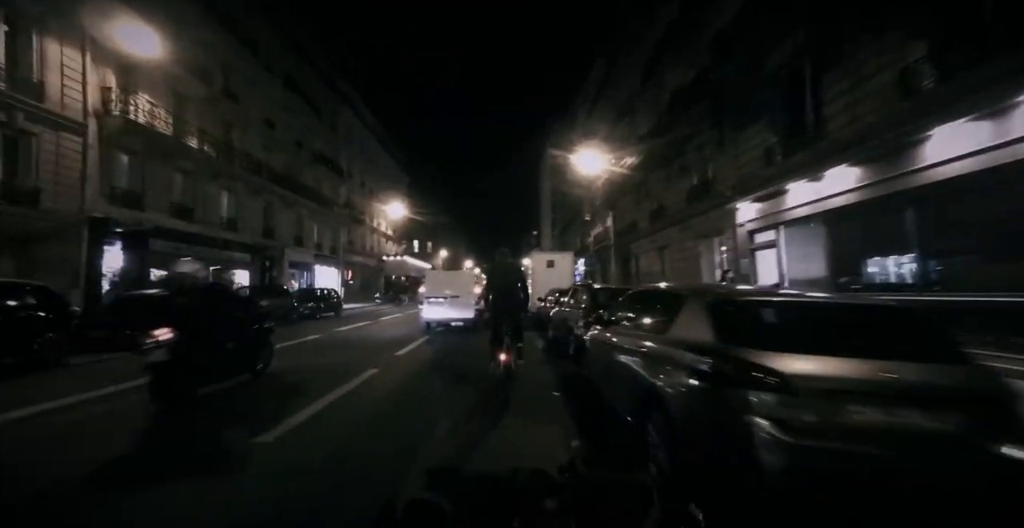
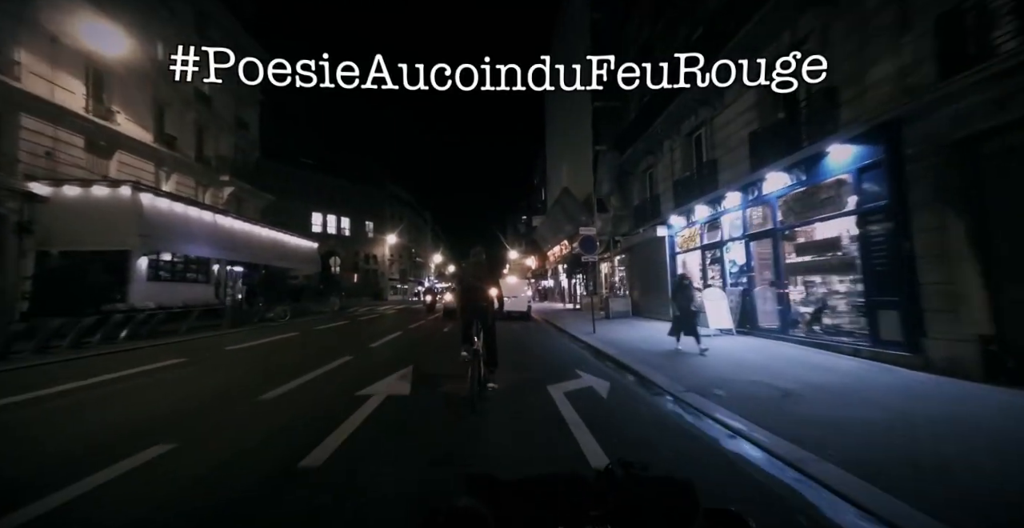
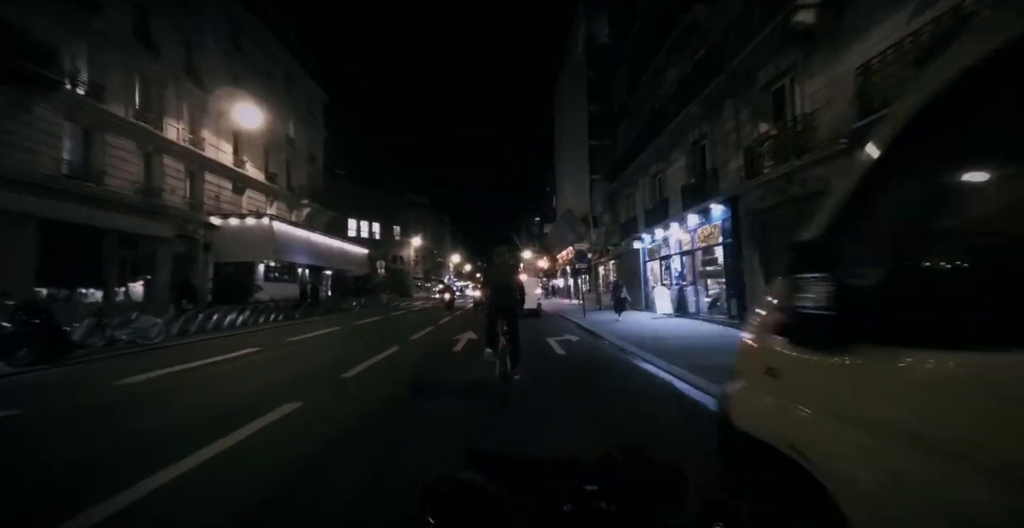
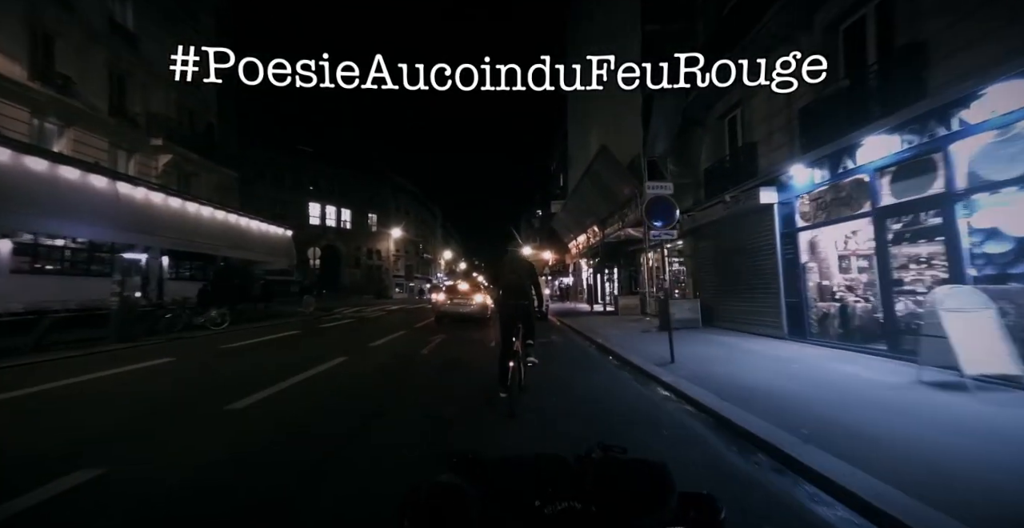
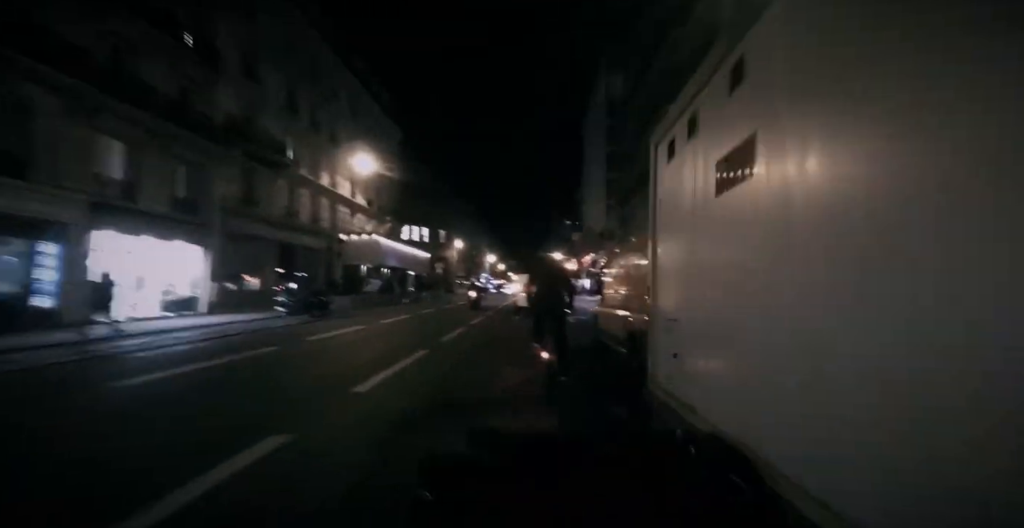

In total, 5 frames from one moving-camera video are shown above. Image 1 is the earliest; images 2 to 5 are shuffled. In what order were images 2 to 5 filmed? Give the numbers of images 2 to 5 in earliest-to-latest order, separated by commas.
5, 3, 2, 4
